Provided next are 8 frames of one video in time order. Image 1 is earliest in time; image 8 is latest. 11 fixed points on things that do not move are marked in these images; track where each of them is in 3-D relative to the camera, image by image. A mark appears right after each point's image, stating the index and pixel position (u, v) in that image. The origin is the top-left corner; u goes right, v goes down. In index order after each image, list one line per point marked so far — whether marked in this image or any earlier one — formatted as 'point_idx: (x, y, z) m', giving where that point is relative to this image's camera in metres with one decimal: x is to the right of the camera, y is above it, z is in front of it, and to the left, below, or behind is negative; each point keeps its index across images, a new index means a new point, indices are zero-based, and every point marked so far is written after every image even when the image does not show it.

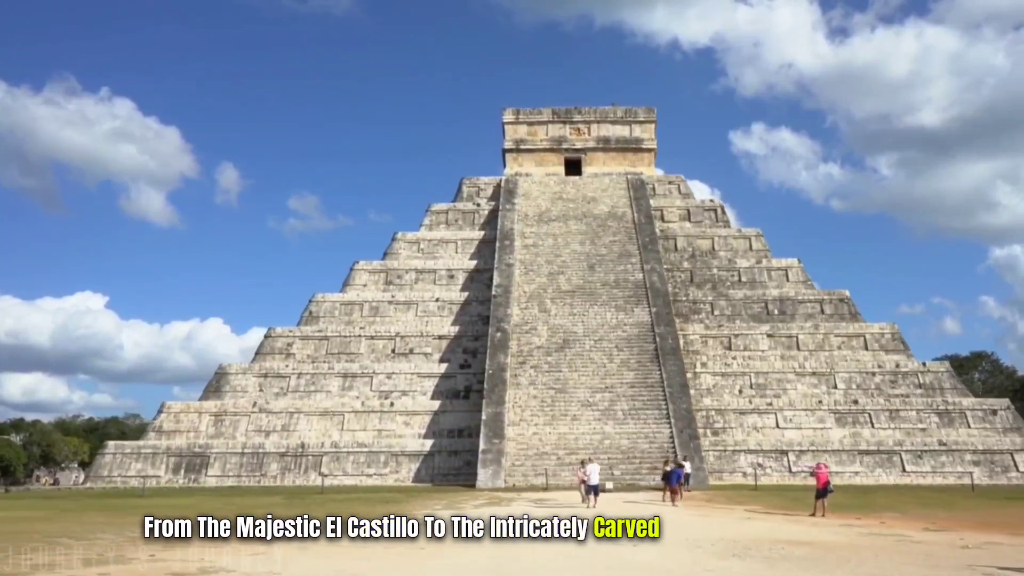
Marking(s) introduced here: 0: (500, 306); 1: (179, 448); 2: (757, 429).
0: (-0.3, -0.4, +19.4) m
1: (-7.0, -3.4, +17.1) m
2: (+5.4, -3.1, +17.8) m
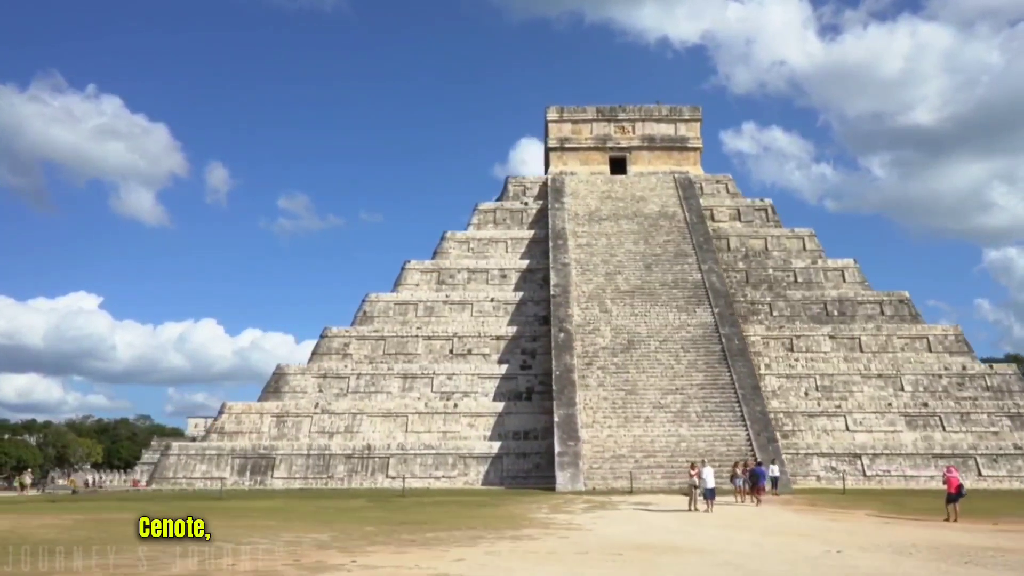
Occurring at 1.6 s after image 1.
0: (+1.2, -0.4, +19.2) m
1: (-5.6, -3.4, +16.9) m
2: (+6.8, -3.1, +17.6) m
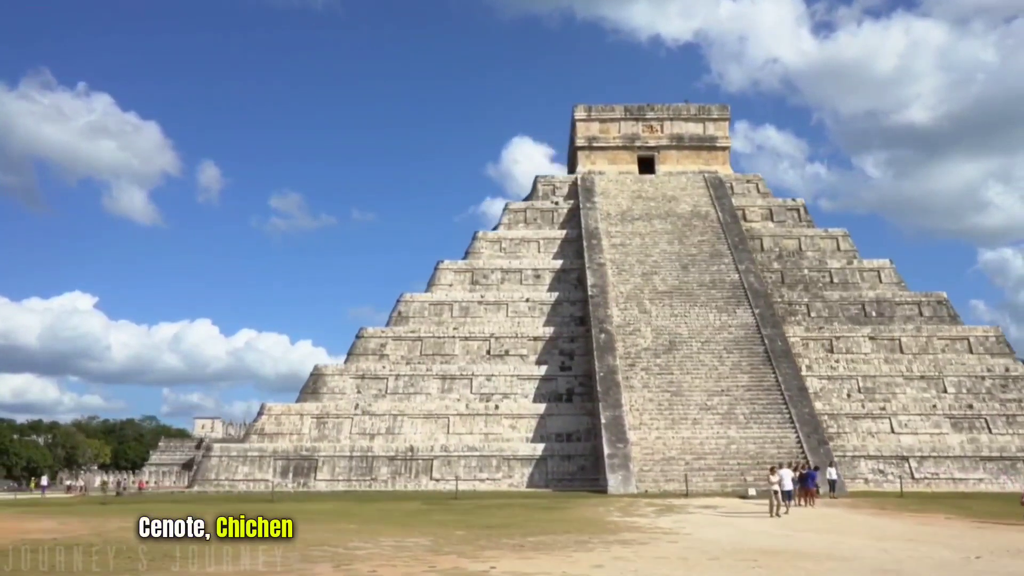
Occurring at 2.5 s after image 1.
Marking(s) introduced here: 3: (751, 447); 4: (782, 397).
0: (+2.1, -0.5, +19.0) m
1: (-4.7, -3.4, +16.7) m
2: (+7.7, -3.1, +17.5) m
3: (+4.6, -3.0, +15.4) m
4: (+5.5, -2.2, +16.5) m
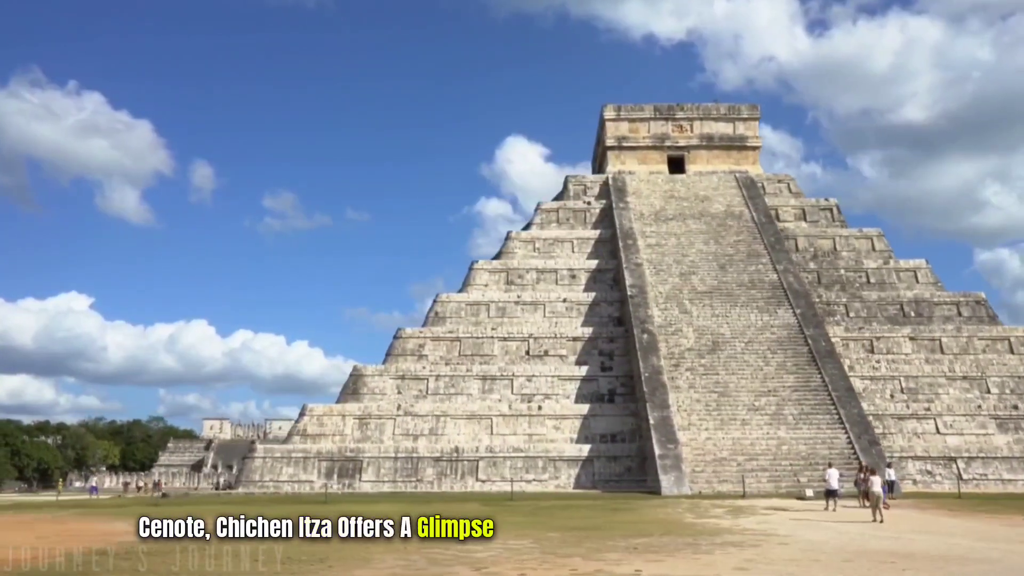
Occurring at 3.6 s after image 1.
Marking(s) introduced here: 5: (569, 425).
0: (+3.0, -0.5, +18.9) m
1: (-3.7, -3.4, +16.6) m
2: (+8.7, -3.1, +17.4) m
3: (+5.5, -3.0, +15.3) m
4: (+6.4, -2.2, +16.4) m
5: (+1.2, -2.9, +17.5) m
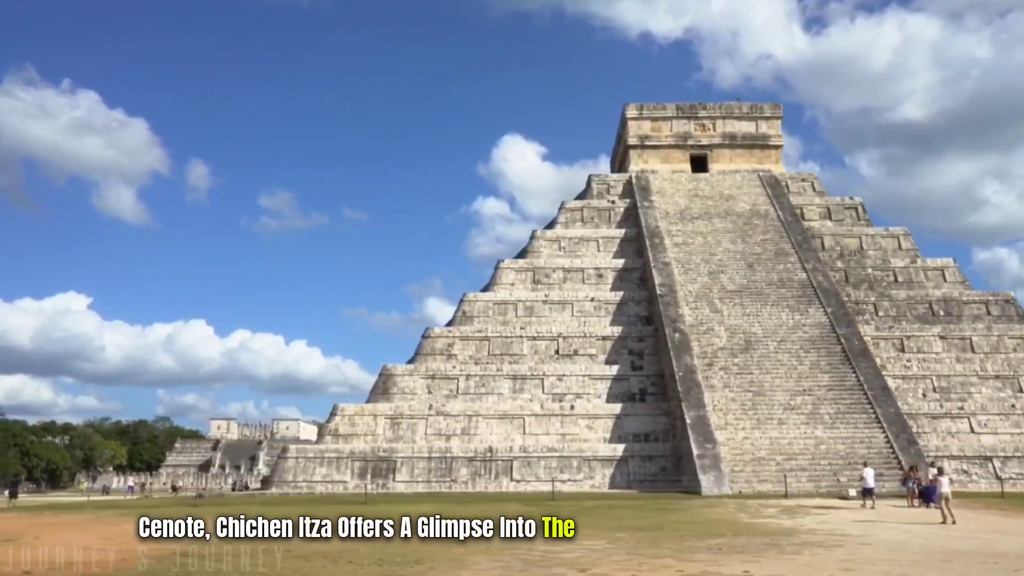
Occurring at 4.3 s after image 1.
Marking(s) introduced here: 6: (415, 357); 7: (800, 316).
0: (+3.7, -0.4, +18.8) m
1: (-3.0, -3.4, +16.6) m
2: (+9.4, -3.1, +17.3) m
3: (+6.2, -3.0, +15.3) m
4: (+7.1, -2.2, +16.4) m
5: (+1.9, -2.9, +17.4) m
6: (-2.3, -1.6, +19.2) m
7: (+6.6, -0.7, +18.6) m
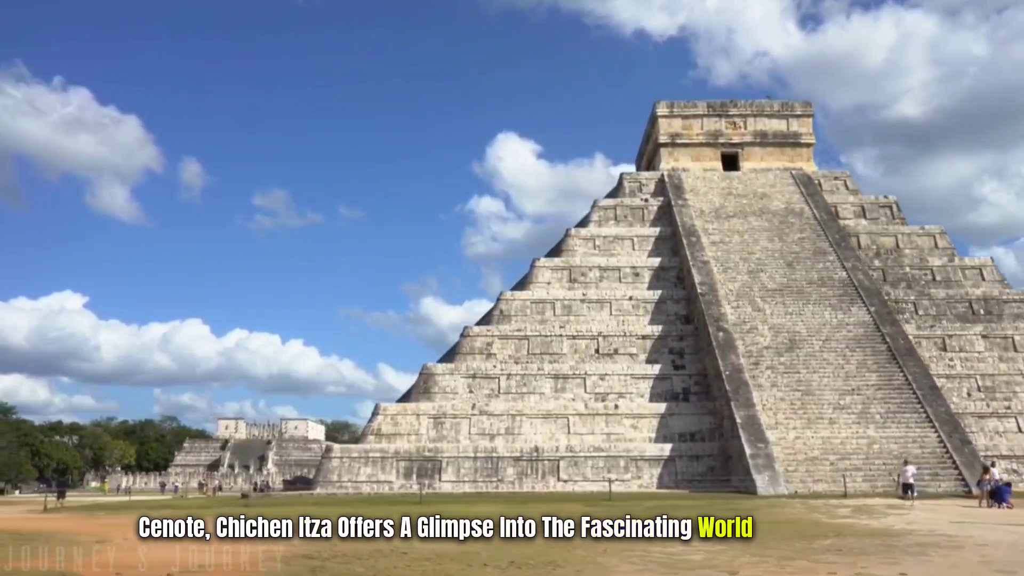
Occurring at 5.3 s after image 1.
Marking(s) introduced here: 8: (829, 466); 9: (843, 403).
0: (+4.6, -0.4, +18.7) m
1: (-2.1, -3.3, +16.4) m
2: (+10.3, -3.1, +17.1) m
3: (+7.1, -3.0, +15.1) m
4: (+8.1, -2.2, +16.2) m
5: (+2.9, -2.9, +17.3) m
6: (-1.4, -1.6, +19.1) m
7: (+7.5, -0.6, +18.5) m
8: (+5.8, -3.2, +14.7) m
9: (+6.6, -2.3, +16.1) m
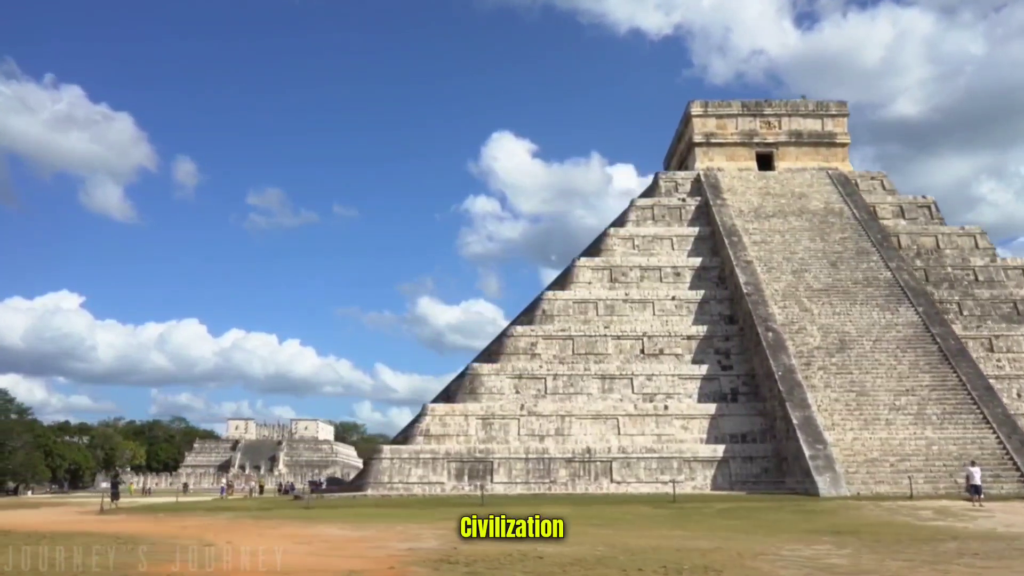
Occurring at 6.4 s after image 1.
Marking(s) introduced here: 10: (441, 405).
0: (+5.7, -0.4, +18.6) m
1: (-1.1, -3.3, +16.3) m
2: (+11.3, -3.1, +17.0) m
3: (+8.2, -3.0, +15.0) m
4: (+9.1, -2.2, +16.1) m
5: (+3.9, -2.9, +17.2) m
6: (-0.3, -1.6, +18.9) m
7: (+8.6, -0.6, +18.3) m
8: (+6.8, -3.2, +14.6) m
9: (+7.6, -2.3, +15.9) m
10: (-1.5, -2.5, +17.3) m
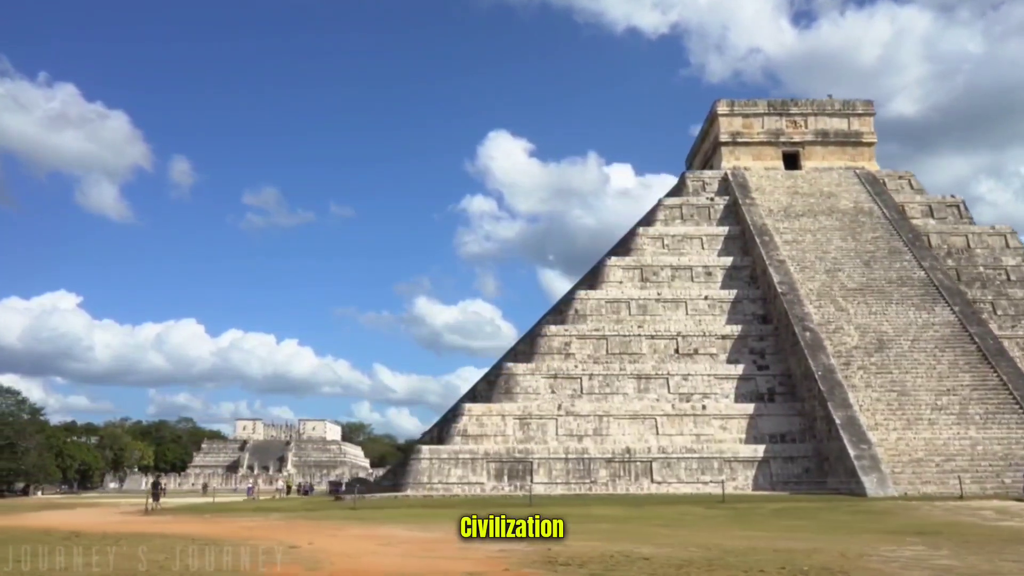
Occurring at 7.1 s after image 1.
0: (+6.5, -0.4, +18.5) m
1: (-0.3, -3.3, +16.2) m
2: (+12.1, -3.1, +16.9) m
3: (+9.0, -3.0, +14.9) m
4: (+9.9, -2.1, +16.0) m
5: (+4.7, -2.9, +17.1) m
6: (+0.5, -1.6, +18.9) m
7: (+9.4, -0.6, +18.2) m
8: (+7.6, -3.2, +14.5) m
9: (+8.4, -2.3, +15.9) m
10: (-0.7, -2.5, +17.2) m
